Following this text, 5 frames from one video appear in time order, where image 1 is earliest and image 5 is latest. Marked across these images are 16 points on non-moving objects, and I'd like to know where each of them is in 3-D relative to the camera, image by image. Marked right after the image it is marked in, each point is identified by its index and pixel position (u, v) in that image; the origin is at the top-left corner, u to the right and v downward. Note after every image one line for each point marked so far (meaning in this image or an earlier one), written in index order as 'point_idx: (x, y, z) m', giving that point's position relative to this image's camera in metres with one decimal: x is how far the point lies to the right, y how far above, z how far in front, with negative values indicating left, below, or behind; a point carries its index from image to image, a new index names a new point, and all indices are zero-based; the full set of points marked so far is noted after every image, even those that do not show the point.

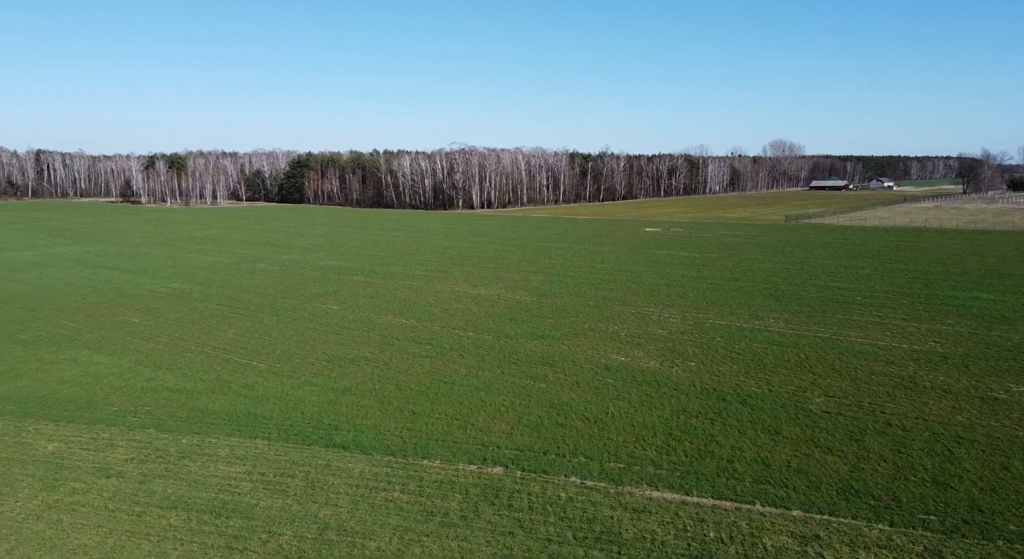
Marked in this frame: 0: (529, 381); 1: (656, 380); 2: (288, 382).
0: (+0.5, -2.8, +18.0) m
1: (+4.1, -2.8, +18.2) m
2: (-6.2, -2.9, +18.0) m
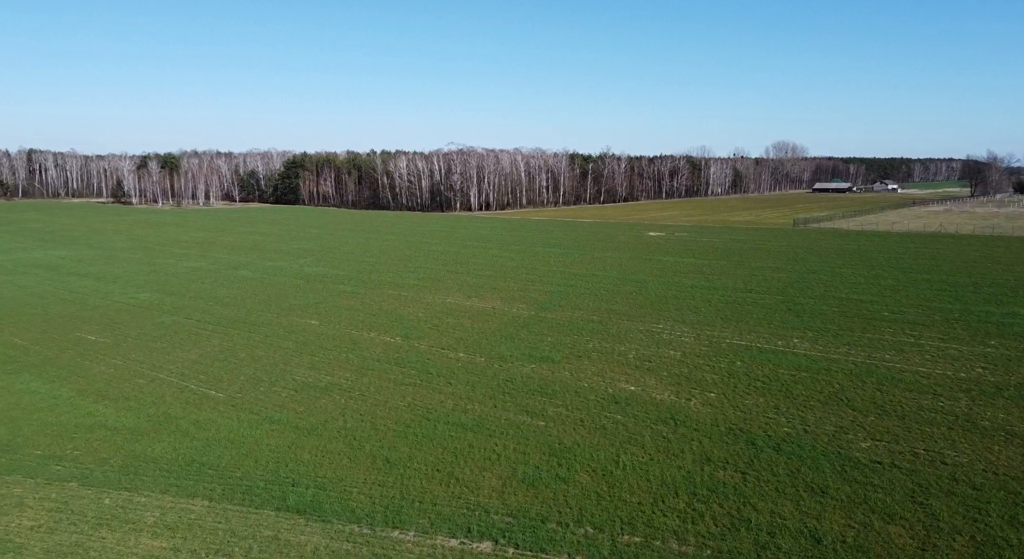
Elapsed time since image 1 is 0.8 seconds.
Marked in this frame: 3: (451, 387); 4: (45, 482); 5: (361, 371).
0: (+0.3, -3.3, +15.6) m
1: (+3.9, -3.3, +15.8) m
2: (-6.4, -3.3, +15.5) m
3: (-1.7, -3.0, +17.9) m
4: (-9.0, -3.9, +12.5) m
5: (-4.5, -2.7, +19.3) m
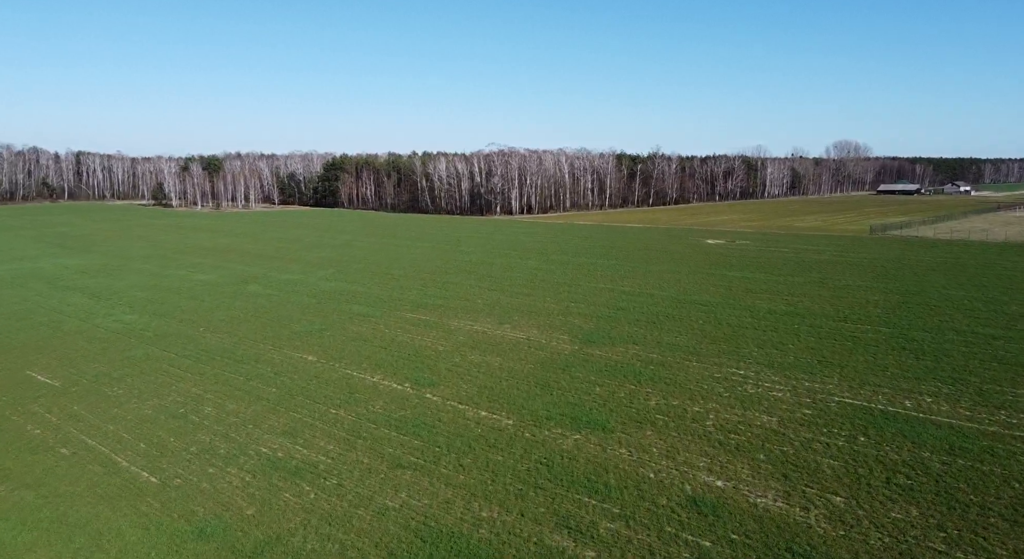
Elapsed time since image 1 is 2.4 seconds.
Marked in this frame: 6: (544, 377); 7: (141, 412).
0: (+0.9, -4.3, +10.6) m
1: (+4.5, -4.3, +10.5) m
2: (-5.8, -4.2, +11.0) m
3: (-1.0, -3.9, +13.1) m
4: (-8.6, -4.8, +8.1) m
5: (-3.7, -3.6, +14.7) m
6: (+0.9, -2.9, +19.3) m
7: (-9.5, -3.4, +16.5) m
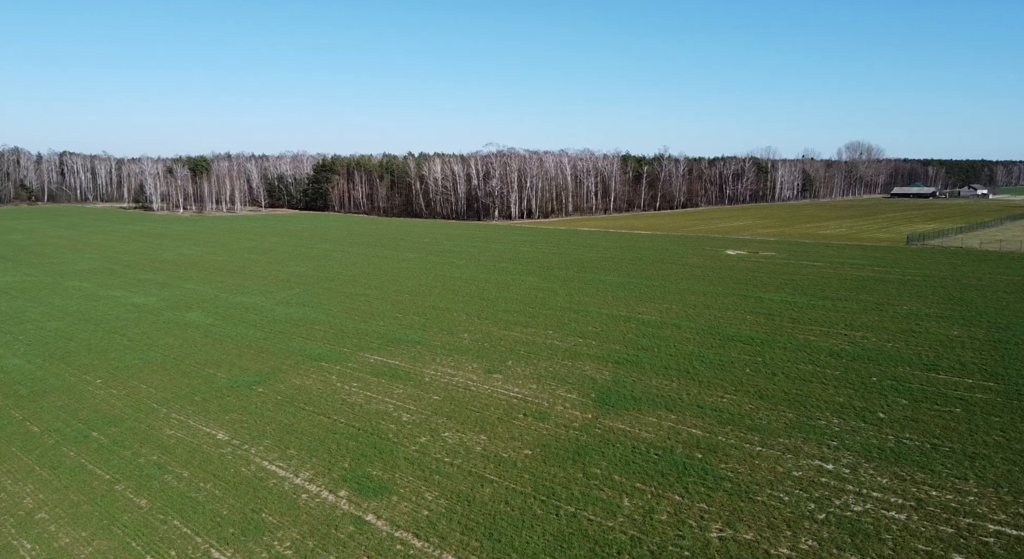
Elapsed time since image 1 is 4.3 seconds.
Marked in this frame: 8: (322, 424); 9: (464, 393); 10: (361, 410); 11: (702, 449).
0: (+0.6, -5.4, +4.7) m
1: (+4.2, -5.4, +4.6) m
2: (-6.1, -5.3, +5.0) m
3: (-1.2, -5.0, +7.1) m
4: (-8.9, -5.9, +2.2) m
5: (-4.0, -4.8, +8.7) m
6: (+0.7, -4.0, +13.4) m
7: (-9.7, -4.5, +10.6) m
8: (-4.7, -3.6, +15.9) m
9: (-1.3, -3.2, +18.3) m
10: (-3.9, -3.4, +16.9) m
11: (+4.2, -3.8, +14.5) m
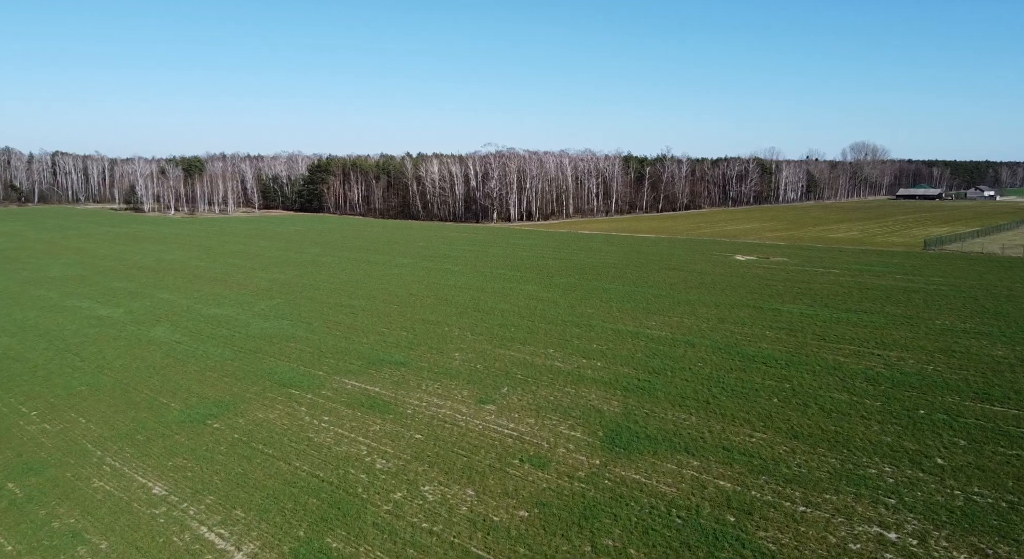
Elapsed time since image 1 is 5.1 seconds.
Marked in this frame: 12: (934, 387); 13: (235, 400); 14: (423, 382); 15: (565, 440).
0: (+0.5, -5.8, +2.2) m
1: (+4.1, -5.9, +2.1) m
2: (-6.2, -5.8, +2.6) m
3: (-1.4, -5.5, +4.6) m
4: (-9.1, -6.3, -0.3) m
5: (-4.1, -5.2, +6.2) m
6: (+0.6, -4.5, +10.9) m
7: (-9.9, -4.9, +8.1) m
8: (-4.9, -4.0, +13.4) m
9: (-1.5, -3.7, +15.8) m
10: (-4.1, -3.9, +14.4) m
11: (+4.1, -4.3, +12.0) m
12: (+12.4, -3.1, +19.1) m
13: (-7.6, -3.3, +18.0) m
14: (-2.7, -3.1, +19.6) m
15: (+1.2, -3.8, +15.2) m
